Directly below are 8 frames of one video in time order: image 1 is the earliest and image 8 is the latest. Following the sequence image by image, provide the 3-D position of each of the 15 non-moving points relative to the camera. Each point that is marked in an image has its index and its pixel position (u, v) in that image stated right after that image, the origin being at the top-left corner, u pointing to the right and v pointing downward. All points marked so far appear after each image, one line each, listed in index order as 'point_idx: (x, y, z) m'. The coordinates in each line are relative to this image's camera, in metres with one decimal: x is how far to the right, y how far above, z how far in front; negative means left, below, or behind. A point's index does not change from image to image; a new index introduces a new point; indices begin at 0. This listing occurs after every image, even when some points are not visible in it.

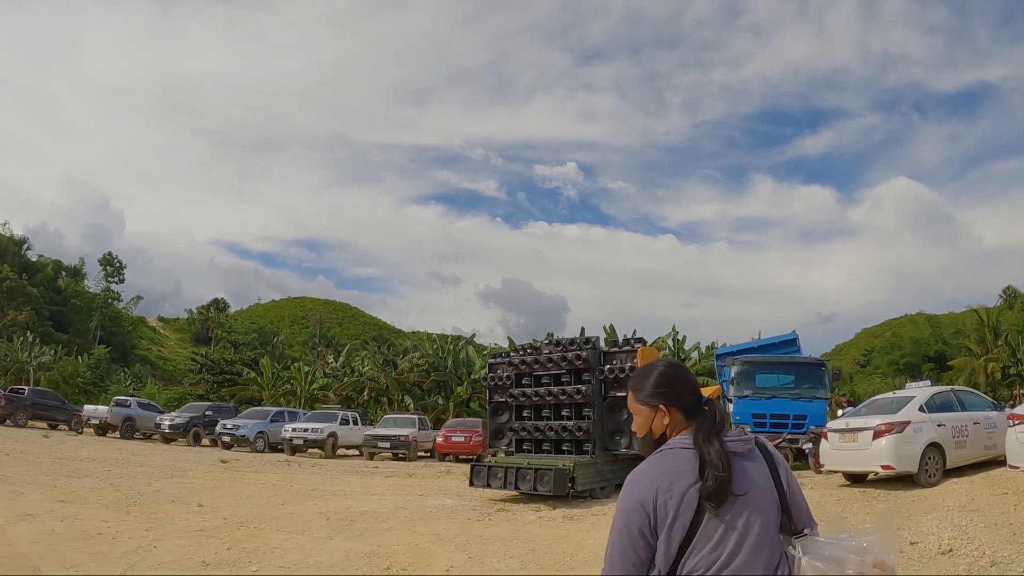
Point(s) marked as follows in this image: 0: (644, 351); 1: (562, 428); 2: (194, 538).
0: (+1.9, -0.9, +11.4) m
1: (+0.7, -2.2, +11.9) m
2: (-3.7, -2.7, +8.7) m
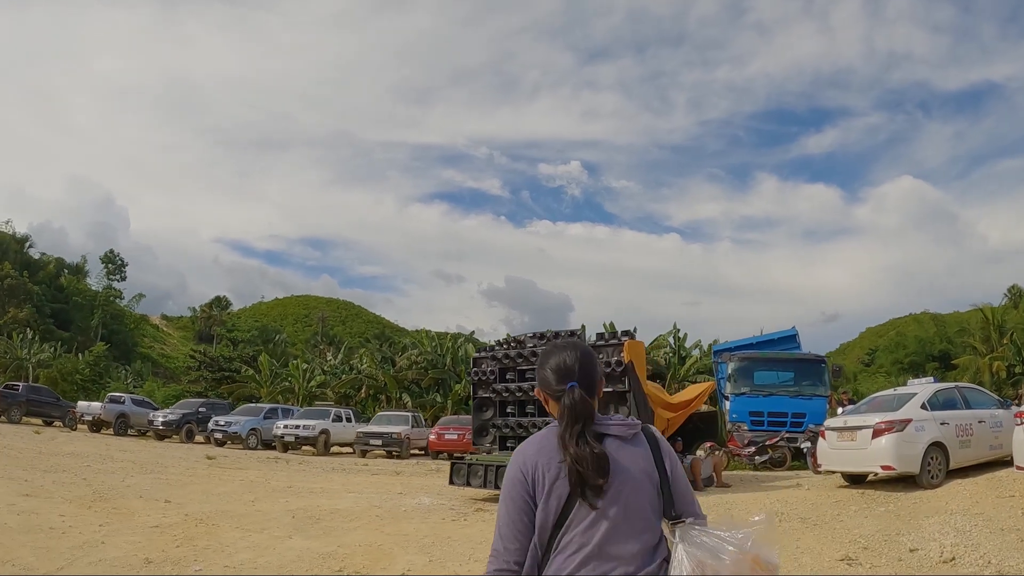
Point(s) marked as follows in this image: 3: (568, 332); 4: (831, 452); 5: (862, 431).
0: (+1.7, -0.8, +10.8) m
1: (+0.5, -2.0, +11.3) m
2: (-3.9, -2.6, +8.2) m
3: (+0.8, -0.7, +11.3) m
4: (+5.1, -2.6, +12.1) m
5: (+5.4, -2.2, +11.7) m
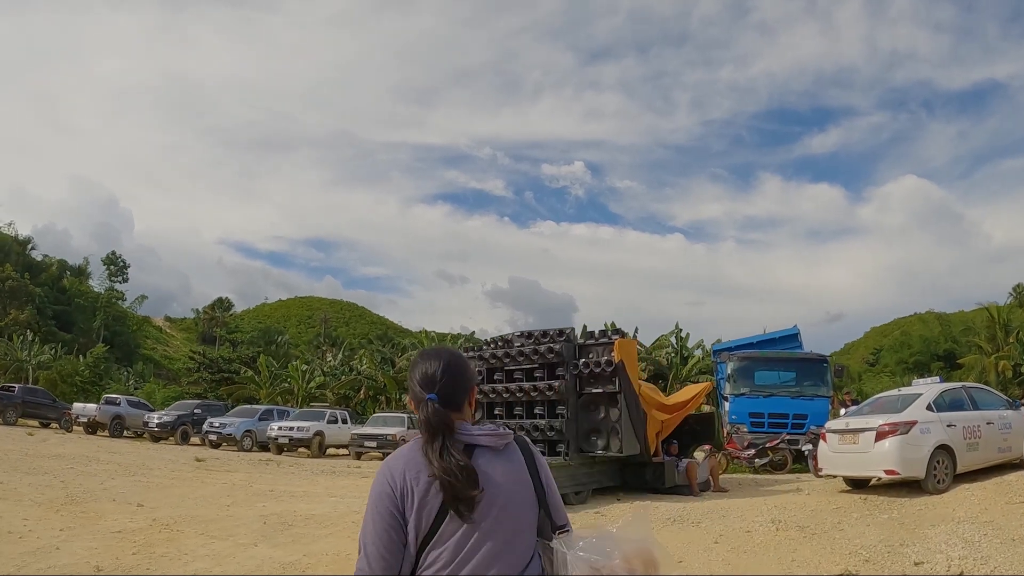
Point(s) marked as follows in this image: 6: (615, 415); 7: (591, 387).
0: (+1.5, -0.8, +10.4) m
1: (+0.3, -2.0, +10.9) m
2: (-4.1, -2.6, +7.8) m
3: (+0.6, -0.6, +10.9) m
4: (+4.9, -2.6, +11.6) m
5: (+5.2, -2.1, +11.2) m
6: (+1.4, -1.7, +10.4) m
7: (+1.1, -1.4, +10.6) m
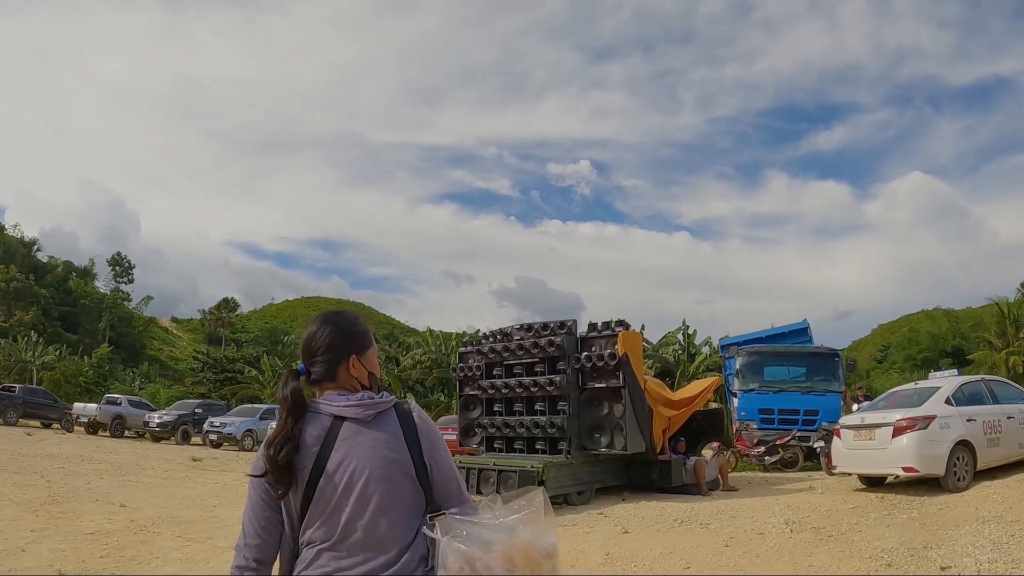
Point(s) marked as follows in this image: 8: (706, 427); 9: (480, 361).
0: (+1.5, -0.6, +9.9) m
1: (+0.3, -1.8, +10.4) m
2: (-4.2, -2.5, +7.3) m
3: (+0.6, -0.5, +10.4) m
4: (+4.9, -2.4, +11.1) m
5: (+5.2, -2.0, +10.7) m
6: (+1.4, -1.6, +9.9) m
7: (+1.1, -1.2, +10.1) m
8: (+3.2, -2.3, +12.5) m
9: (-0.5, -1.1, +11.5) m
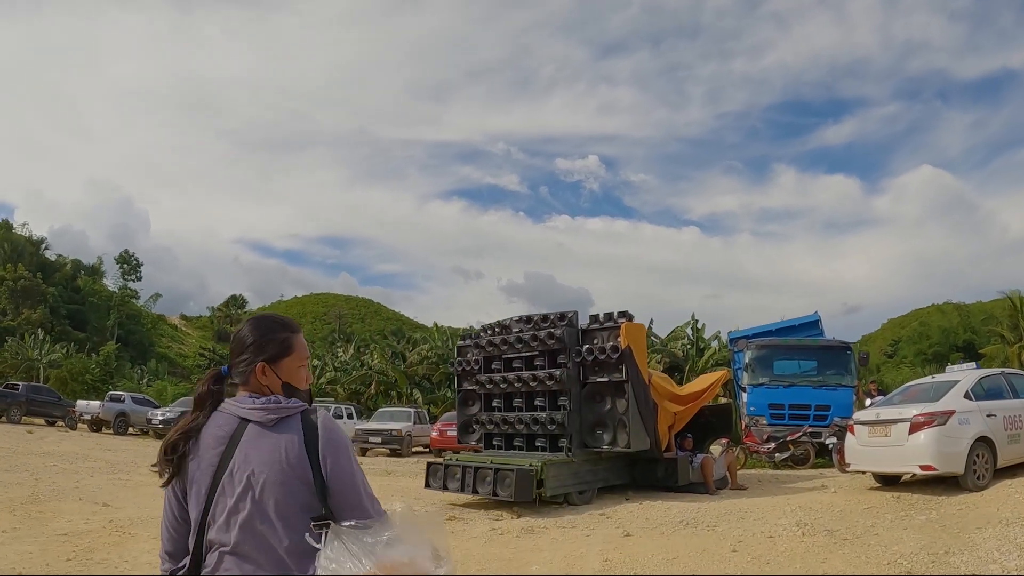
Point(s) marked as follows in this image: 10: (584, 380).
0: (+1.4, -0.5, +9.4) m
1: (+0.3, -1.7, +10.0) m
2: (-4.2, -2.4, +6.9) m
3: (+0.6, -0.3, +9.9) m
4: (+4.9, -2.3, +10.7) m
5: (+5.2, -1.8, +10.2) m
6: (+1.4, -1.5, +9.4) m
7: (+1.1, -1.1, +9.7) m
8: (+3.2, -2.1, +12.0) m
9: (-0.5, -1.0, +11.1) m
10: (+0.9, -1.2, +9.8) m
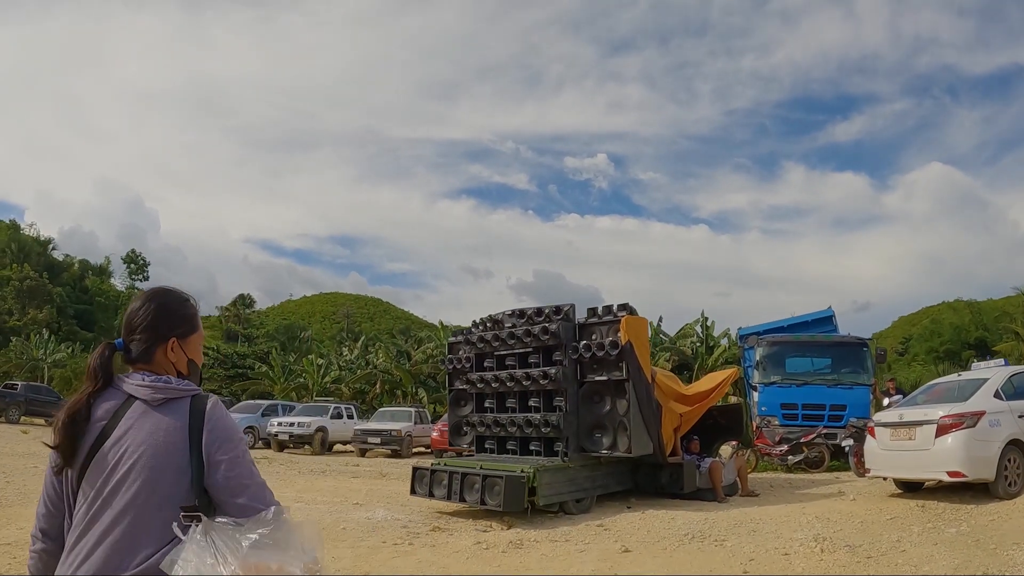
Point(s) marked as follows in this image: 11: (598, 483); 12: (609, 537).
0: (+1.3, -0.4, +8.7) m
1: (+0.2, -1.6, +9.2) m
2: (-4.4, -2.3, +6.3) m
3: (+0.5, -0.2, +9.2) m
4: (+4.8, -2.1, +9.9) m
5: (+5.1, -1.7, +9.5) m
6: (+1.3, -1.4, +8.7) m
7: (+1.0, -1.0, +8.9) m
8: (+3.1, -2.0, +11.2) m
9: (-0.6, -0.9, +10.4) m
10: (+0.8, -1.1, +9.0) m
11: (+1.0, -2.3, +9.2) m
12: (+1.0, -2.5, +7.6) m
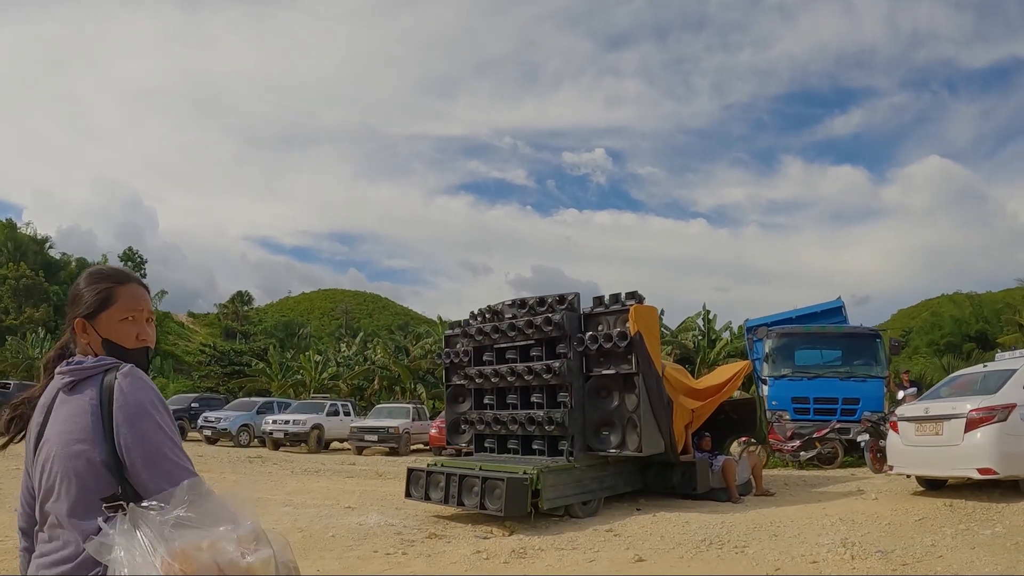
0: (+1.3, -0.2, +8.1) m
1: (+0.2, -1.5, +8.6) m
2: (-4.3, -2.2, +5.7) m
3: (+0.5, -0.1, +8.6) m
4: (+4.8, -2.0, +9.3) m
5: (+5.1, -1.6, +8.9) m
6: (+1.3, -1.2, +8.1) m
7: (+1.0, -0.9, +8.3) m
8: (+3.1, -1.9, +10.7) m
9: (-0.6, -0.7, +9.8) m
10: (+0.8, -0.9, +8.4) m
11: (+1.1, -2.2, +8.6) m
12: (+1.0, -2.3, +7.0) m
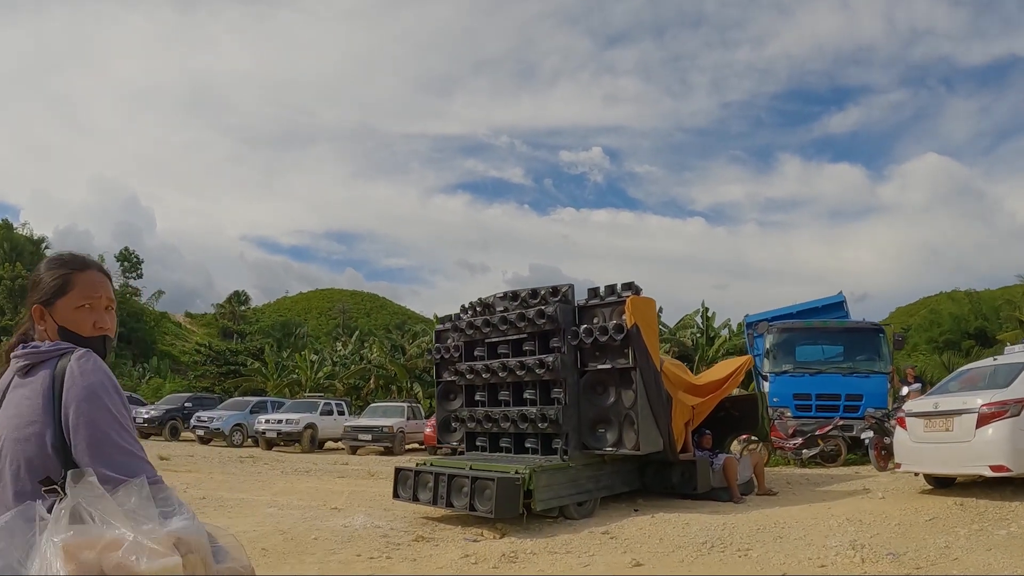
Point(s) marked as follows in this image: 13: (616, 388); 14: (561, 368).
0: (+1.2, -0.1, +7.7) m
1: (+0.1, -1.4, +8.3) m
2: (-4.4, -2.1, +5.3) m
3: (+0.4, 0.0, +8.2) m
4: (+4.7, -1.9, +8.9) m
5: (+5.0, -1.4, +8.5) m
6: (+1.2, -1.1, +7.7) m
7: (+0.9, -0.8, +8.0) m
8: (+3.0, -1.7, +10.3) m
9: (-0.7, -0.6, +9.4) m
10: (+0.7, -0.8, +8.1) m
11: (+1.0, -2.1, +8.2) m
12: (+0.9, -2.2, +6.6) m
13: (+1.1, -1.0, +7.9) m
14: (+0.5, -0.8, +7.9) m
